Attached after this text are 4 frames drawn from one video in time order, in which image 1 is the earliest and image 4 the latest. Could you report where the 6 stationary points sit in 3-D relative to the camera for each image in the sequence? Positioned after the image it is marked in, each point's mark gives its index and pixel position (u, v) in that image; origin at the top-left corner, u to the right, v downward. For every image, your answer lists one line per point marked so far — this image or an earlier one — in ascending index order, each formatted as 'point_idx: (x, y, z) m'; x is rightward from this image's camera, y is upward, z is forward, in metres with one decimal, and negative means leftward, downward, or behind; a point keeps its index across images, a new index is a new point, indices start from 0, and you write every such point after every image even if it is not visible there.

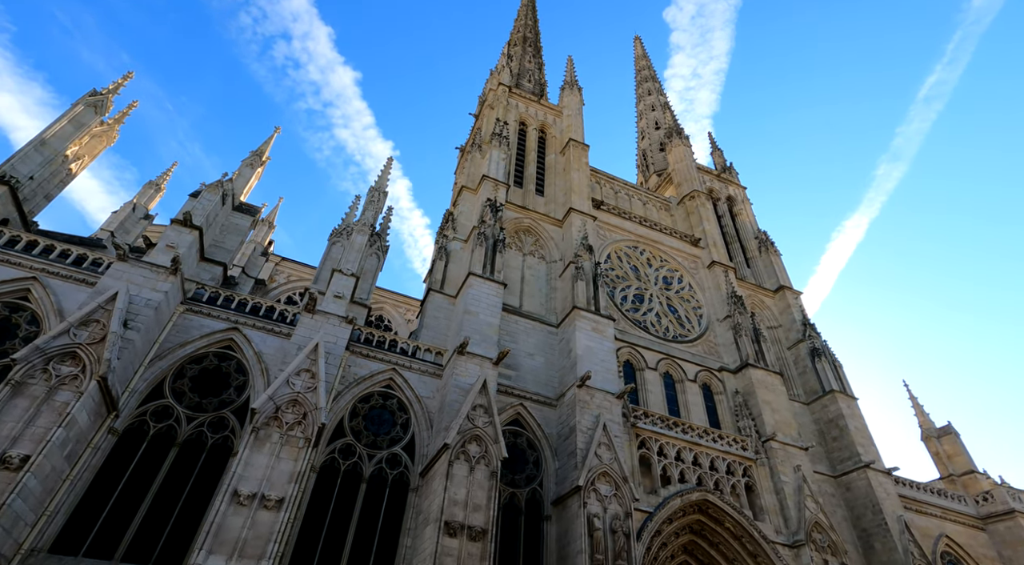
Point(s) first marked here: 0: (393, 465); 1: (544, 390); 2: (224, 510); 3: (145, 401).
0: (-2.3, -3.5, +11.5) m
1: (+0.8, -2.6, +14.1) m
2: (-4.2, -3.3, +8.6) m
3: (-6.3, -2.0, +10.3) m
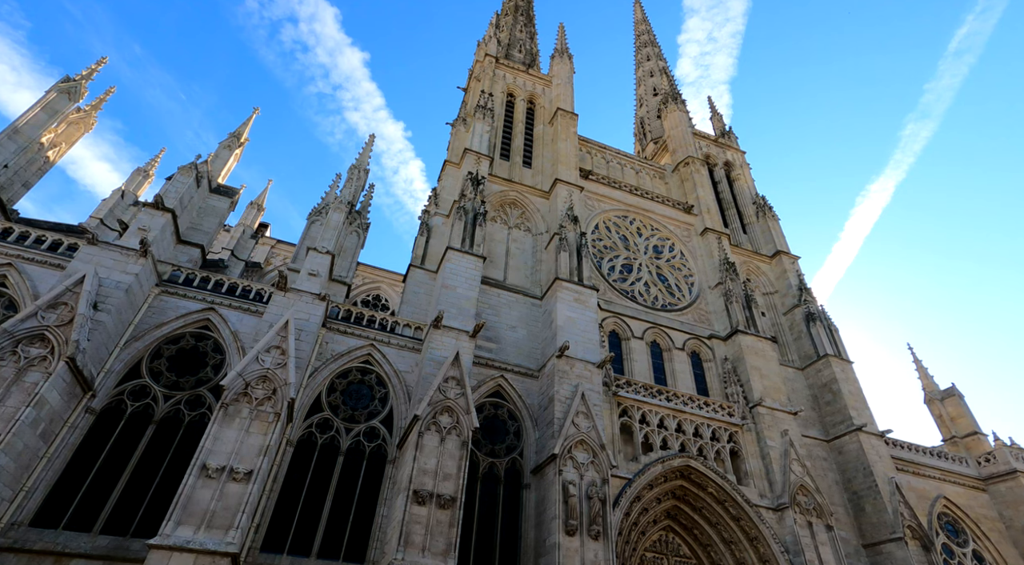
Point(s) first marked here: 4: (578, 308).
0: (-2.8, -3.1, +11.7) m
1: (+0.3, -1.9, +14.2) m
2: (-4.8, -3.0, +8.9) m
3: (-6.9, -1.7, +10.6) m
4: (+1.6, -0.6, +14.6) m
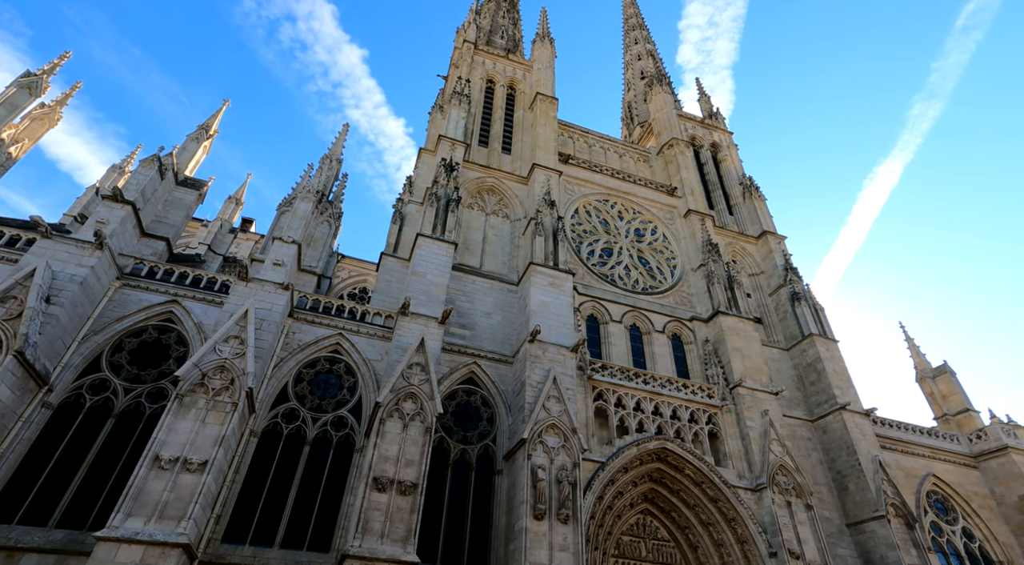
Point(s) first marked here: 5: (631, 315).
0: (-3.4, -2.8, +11.6) m
1: (-0.3, -1.5, +14.0) m
2: (-5.4, -2.8, +8.8) m
3: (-7.5, -1.6, +10.5) m
4: (+1.0, -0.2, +14.4) m
5: (+3.1, -0.9, +15.8) m
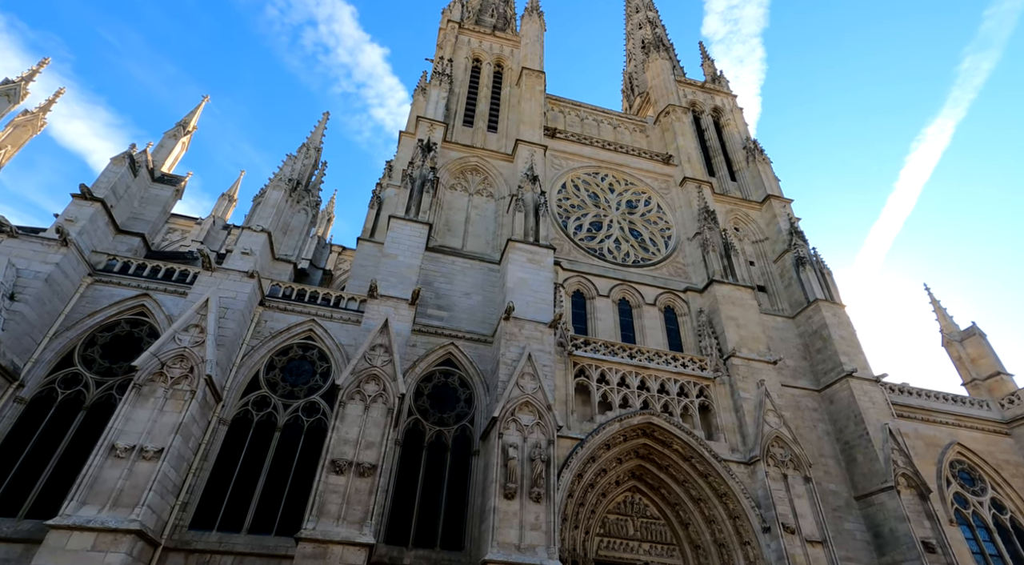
0: (-3.9, -2.5, +11.5) m
1: (-0.7, -1.0, +13.7) m
2: (-6.1, -2.7, +8.9) m
3: (-8.2, -1.6, +10.7) m
4: (+0.5, +0.3, +14.0) m
5: (+2.8, -0.2, +15.3) m
